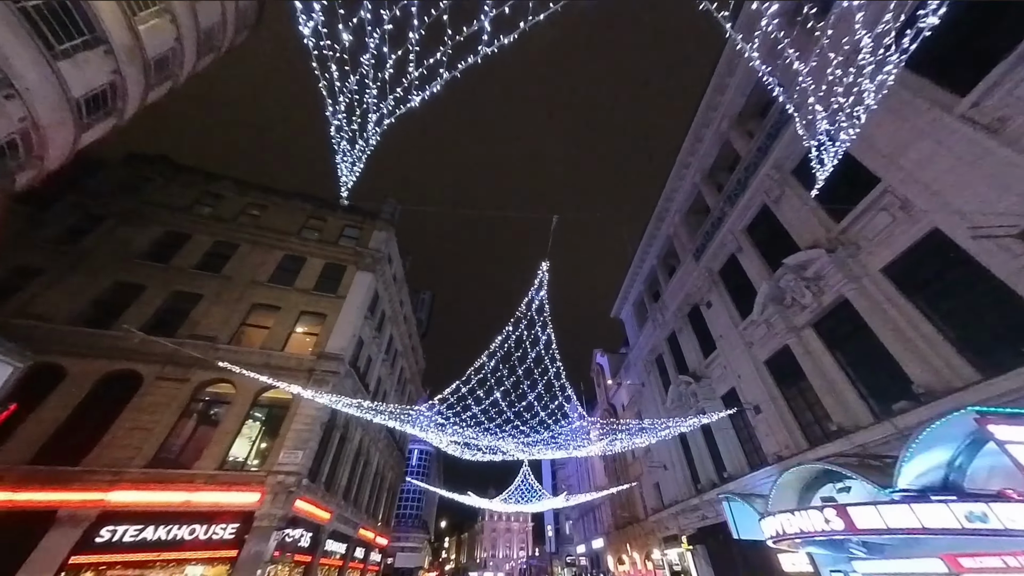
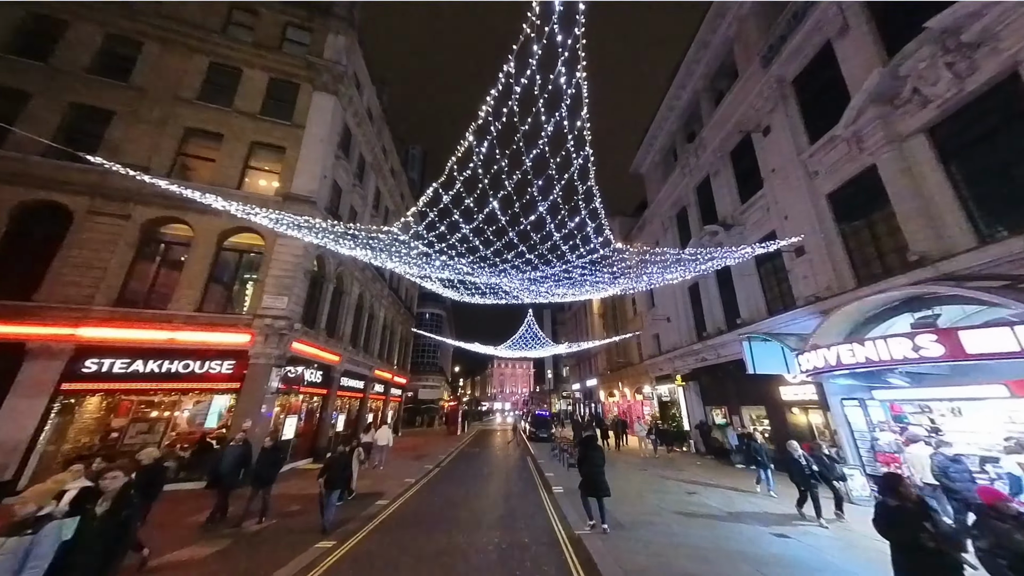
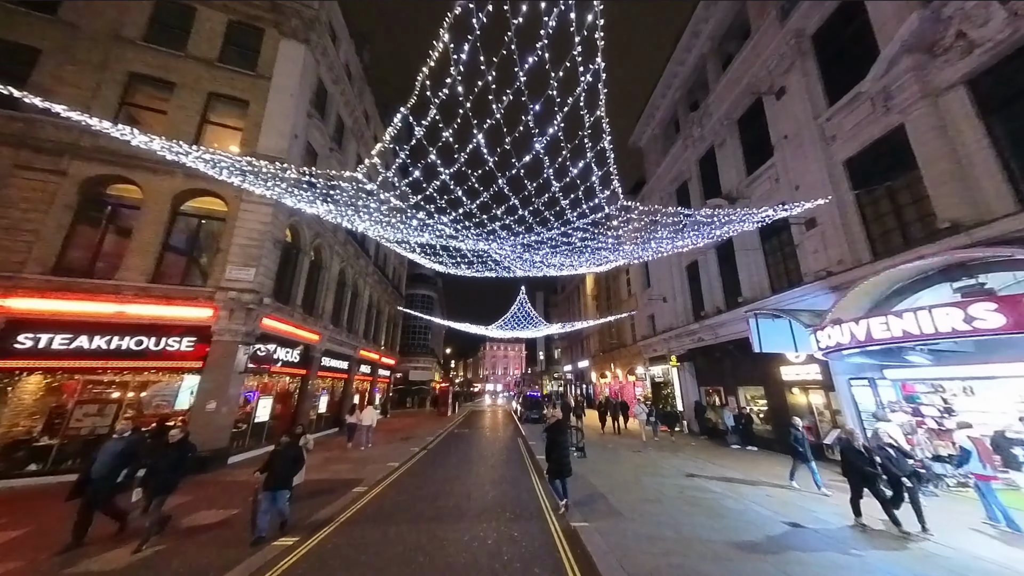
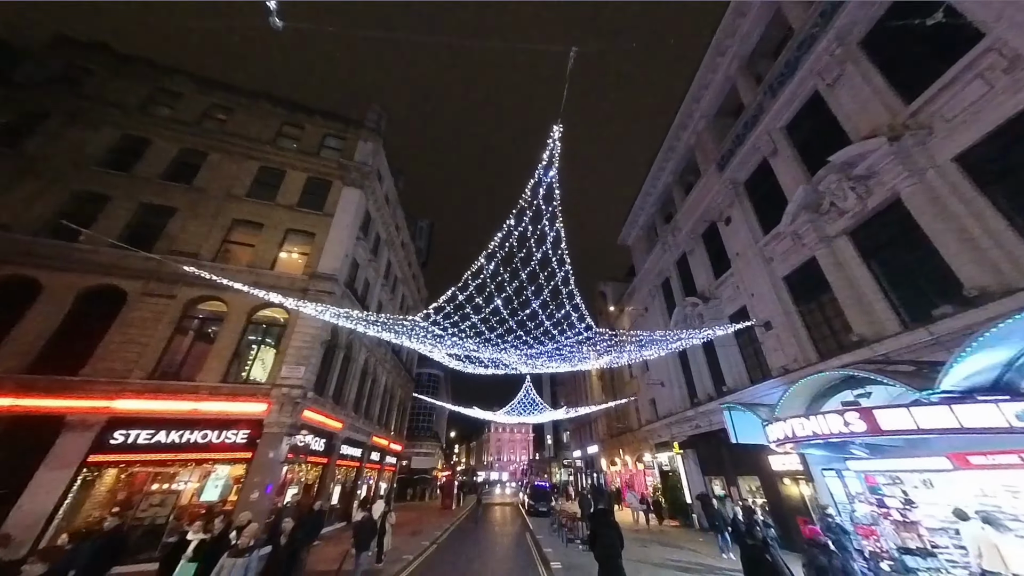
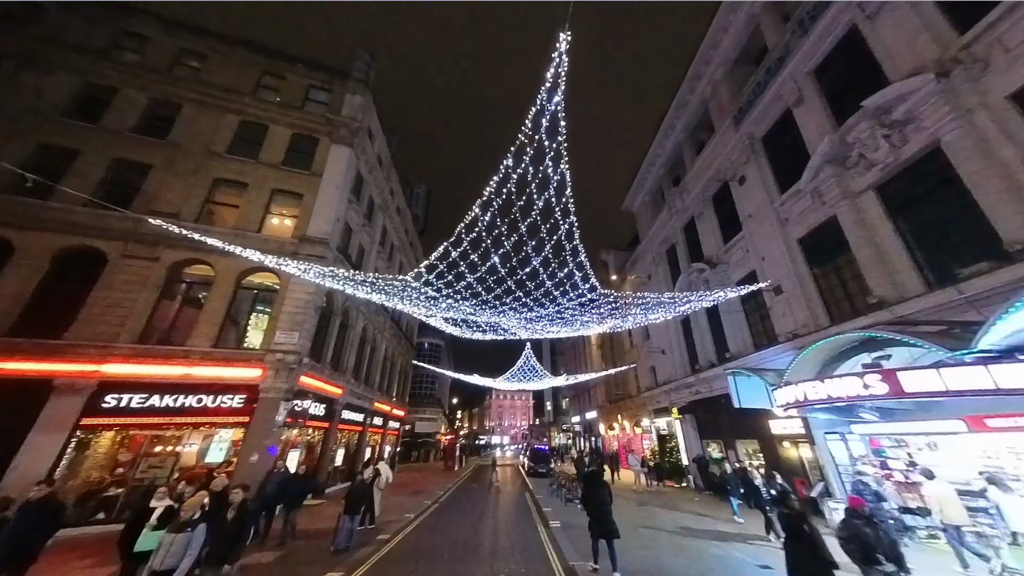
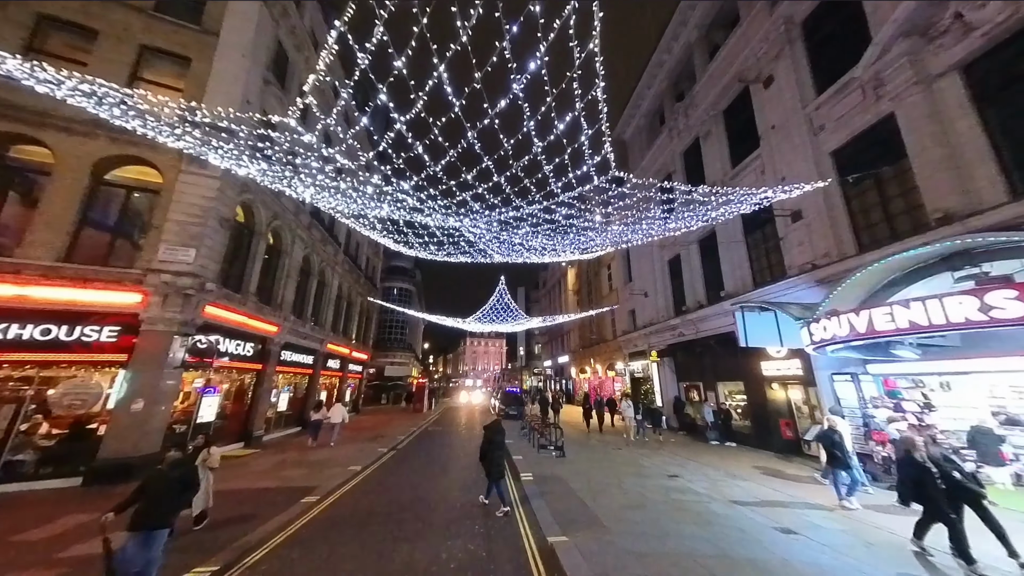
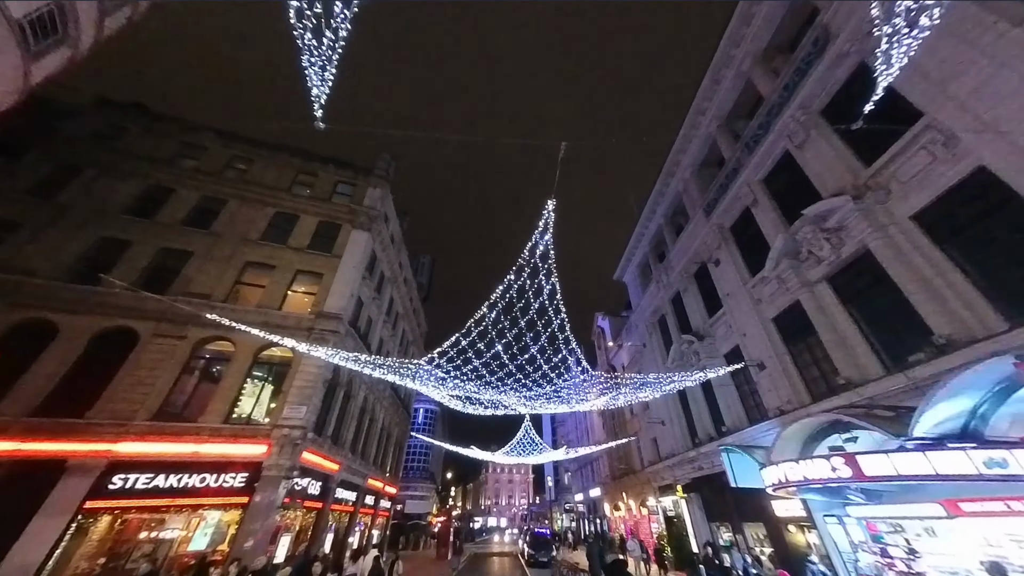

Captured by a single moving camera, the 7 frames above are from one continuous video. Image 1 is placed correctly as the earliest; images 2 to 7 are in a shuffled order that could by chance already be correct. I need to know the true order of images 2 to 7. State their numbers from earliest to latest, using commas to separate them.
7, 4, 5, 2, 3, 6
